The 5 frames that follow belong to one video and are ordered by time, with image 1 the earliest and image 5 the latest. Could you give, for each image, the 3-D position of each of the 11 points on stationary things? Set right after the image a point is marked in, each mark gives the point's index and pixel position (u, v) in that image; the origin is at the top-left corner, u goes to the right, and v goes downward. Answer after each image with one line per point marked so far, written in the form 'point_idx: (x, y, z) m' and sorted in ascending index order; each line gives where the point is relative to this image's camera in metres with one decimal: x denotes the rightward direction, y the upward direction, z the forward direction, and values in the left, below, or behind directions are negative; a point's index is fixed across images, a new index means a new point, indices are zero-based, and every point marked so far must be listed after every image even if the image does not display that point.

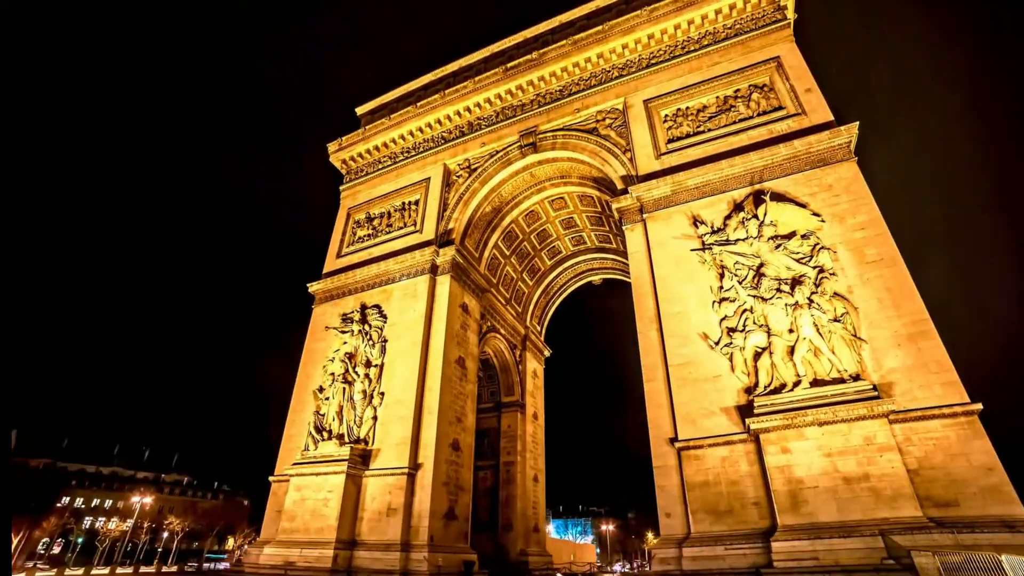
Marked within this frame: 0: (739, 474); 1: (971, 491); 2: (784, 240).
0: (+3.4, -2.8, +7.4) m
1: (+5.8, -2.6, +6.2) m
2: (+4.6, +0.8, +8.4) m
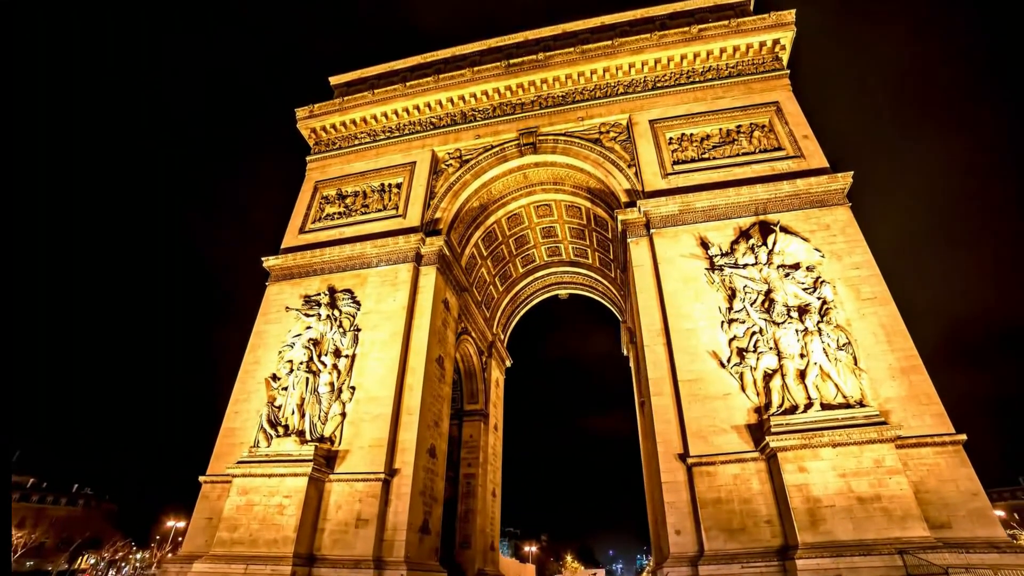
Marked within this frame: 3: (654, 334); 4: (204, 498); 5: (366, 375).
0: (+3.6, -3.1, +7.5) m
1: (+6.2, -3.1, +6.8) m
2: (+5.0, +0.3, +8.8) m
3: (+2.7, -0.9, +9.3) m
4: (-6.0, -4.1, +9.5) m
5: (-3.0, -1.8, +10.1) m
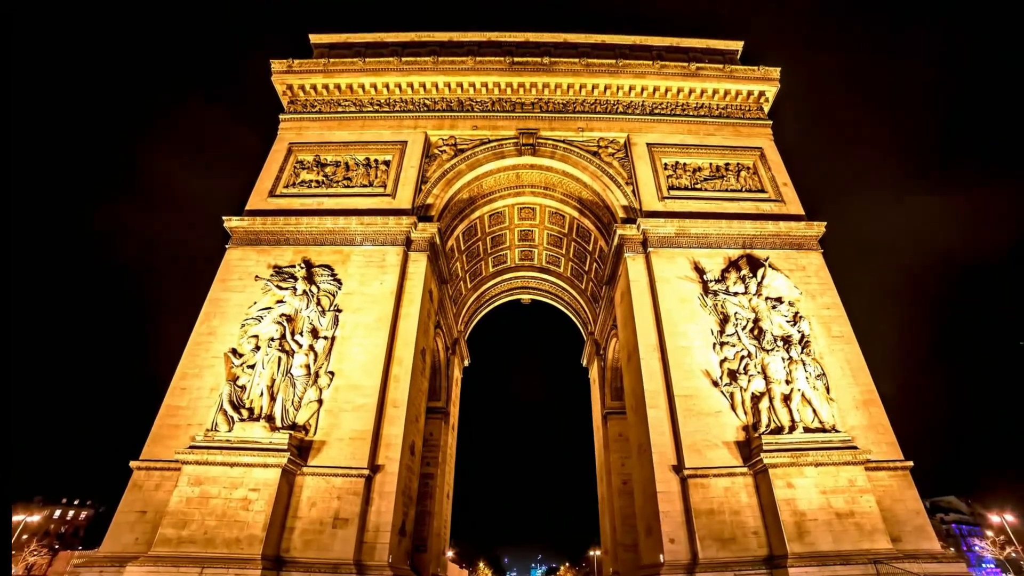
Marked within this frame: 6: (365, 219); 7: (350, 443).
0: (+3.7, -3.5, +8.0) m
1: (+6.3, -3.8, +7.8) m
2: (+5.2, -0.3, +9.7) m
3: (+2.7, -1.2, +9.6) m
4: (-6.2, -3.3, +8.1) m
5: (-3.1, -1.4, +9.2) m
6: (-3.3, +1.5, +10.9) m
7: (-2.8, -2.7, +8.4) m
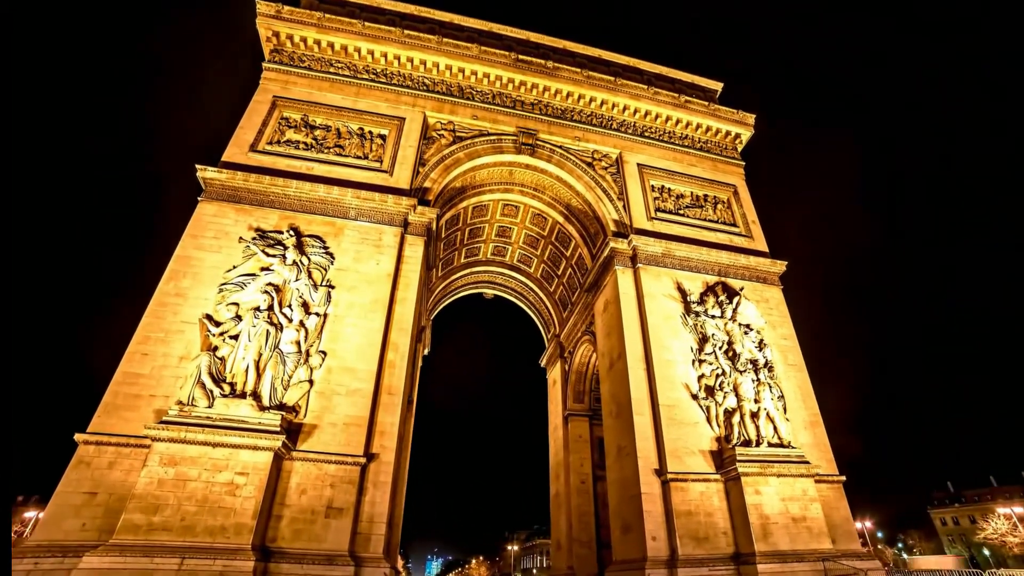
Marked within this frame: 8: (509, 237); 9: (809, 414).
0: (+3.6, -3.9, +8.8) m
1: (+6.1, -4.5, +9.1) m
2: (+5.1, -0.8, +10.7) m
3: (+2.6, -1.4, +10.1) m
4: (-6.1, -2.5, +6.9) m
5: (-3.0, -0.9, +8.7) m
6: (-3.1, +2.0, +10.3) m
7: (-2.7, -2.3, +7.9) m
8: (-0.1, +1.5, +14.8) m
9: (+6.1, -2.6, +10.1) m
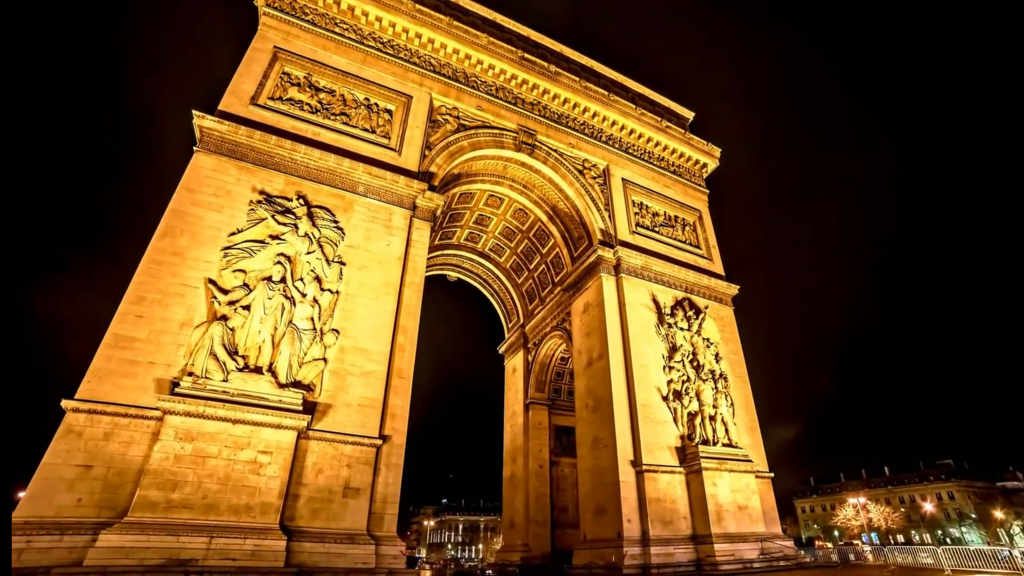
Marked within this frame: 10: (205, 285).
0: (+3.3, -4.2, +10.0) m
1: (+5.6, -5.1, +10.8) m
2: (+4.8, -1.3, +12.1) m
3: (+2.4, -1.6, +11.1) m
4: (-5.6, -1.9, +6.3) m
5: (-2.8, -0.6, +8.5) m
6: (-2.8, +2.4, +10.0) m
7: (-2.5, -2.0, +7.9) m
8: (-0.8, +1.9, +15.1) m
9: (+5.7, -3.1, +11.8) m
10: (-4.9, +0.1, +7.7) m
